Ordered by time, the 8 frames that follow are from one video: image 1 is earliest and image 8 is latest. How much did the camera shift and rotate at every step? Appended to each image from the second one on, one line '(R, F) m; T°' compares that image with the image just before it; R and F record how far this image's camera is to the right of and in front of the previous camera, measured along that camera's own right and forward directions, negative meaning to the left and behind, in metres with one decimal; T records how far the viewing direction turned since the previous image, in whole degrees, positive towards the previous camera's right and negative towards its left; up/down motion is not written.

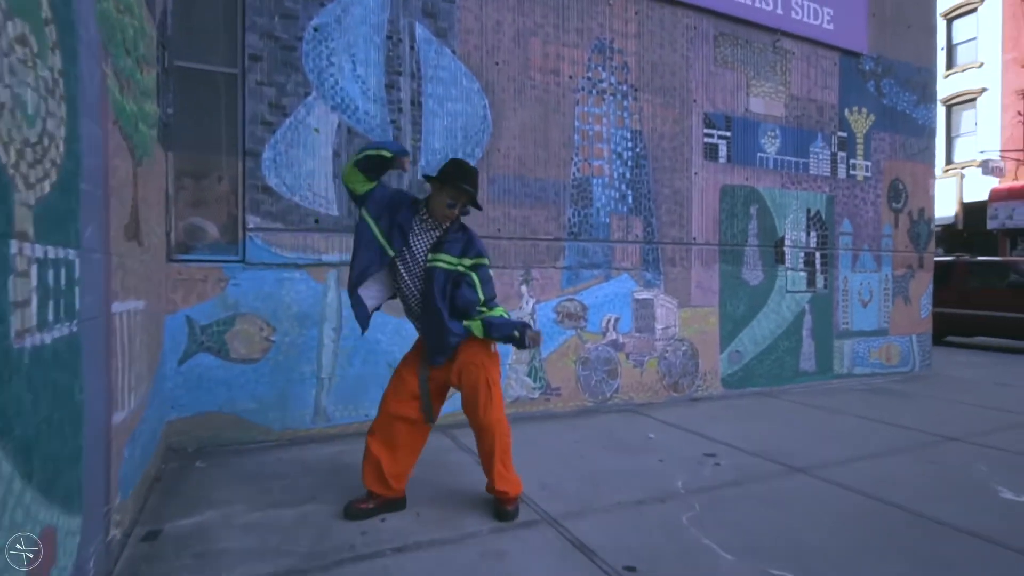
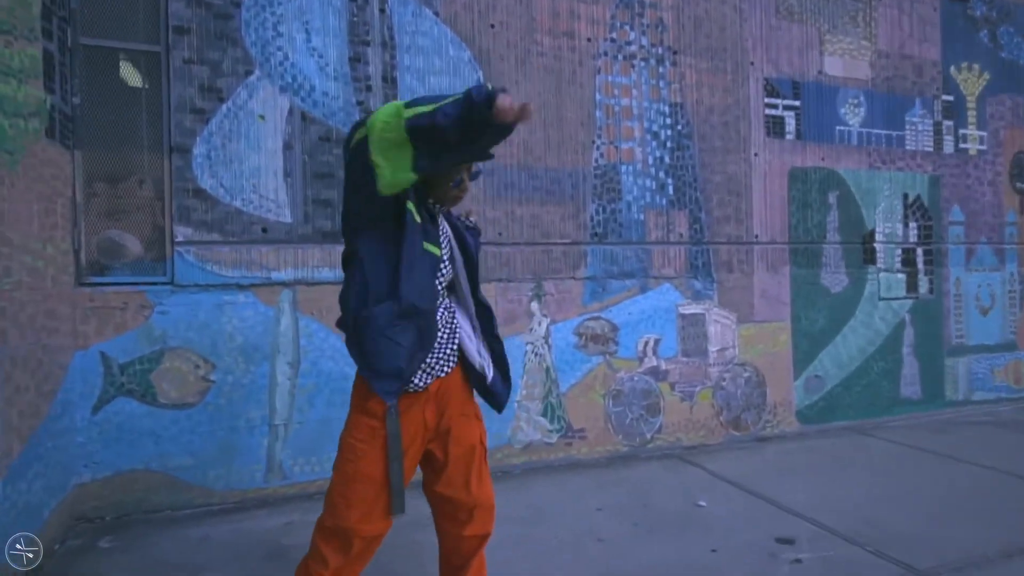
(+0.4, +1.0) m; -6°
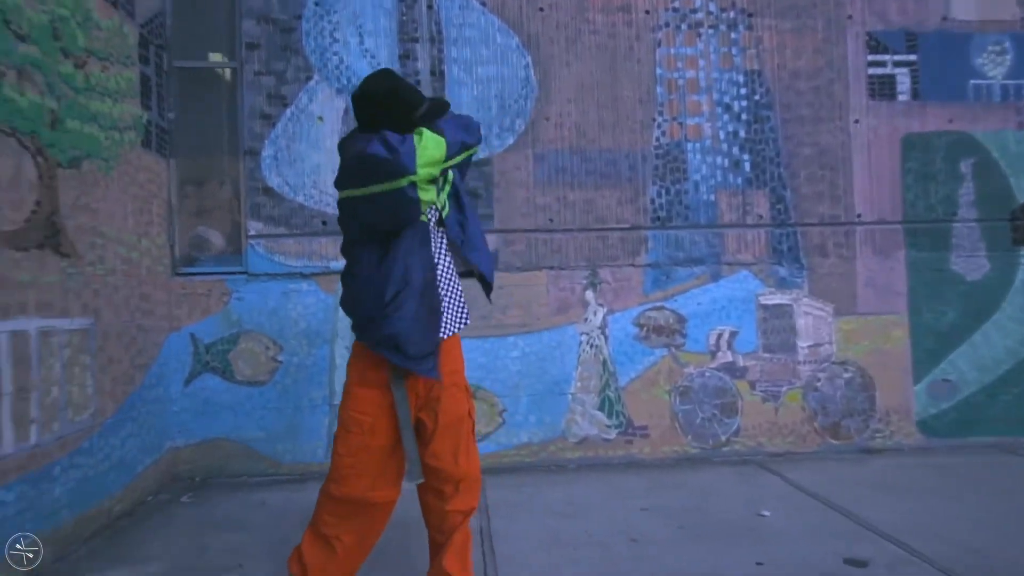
(+0.5, +0.1) m; -13°
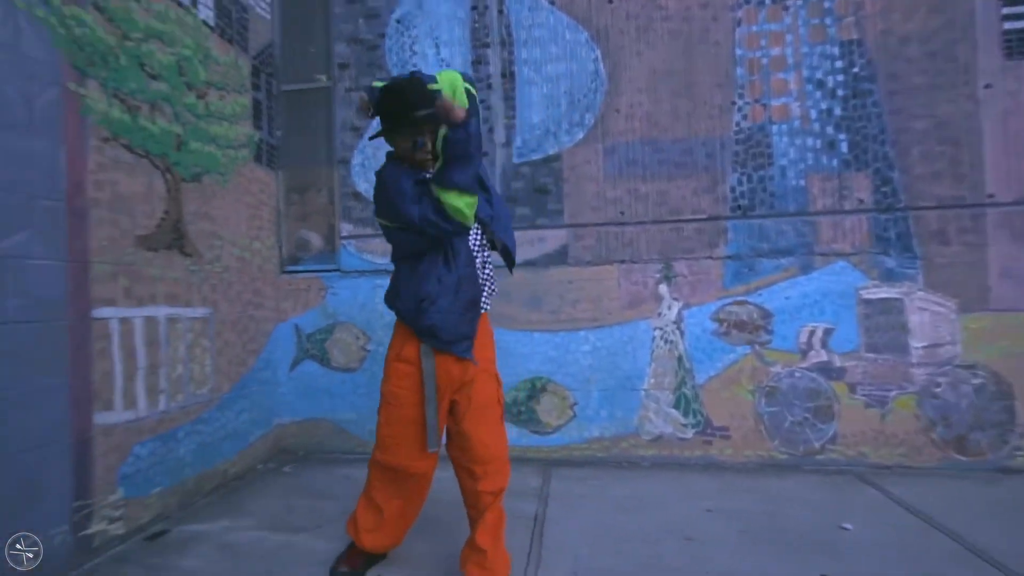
(+0.4, 0.0) m; -13°
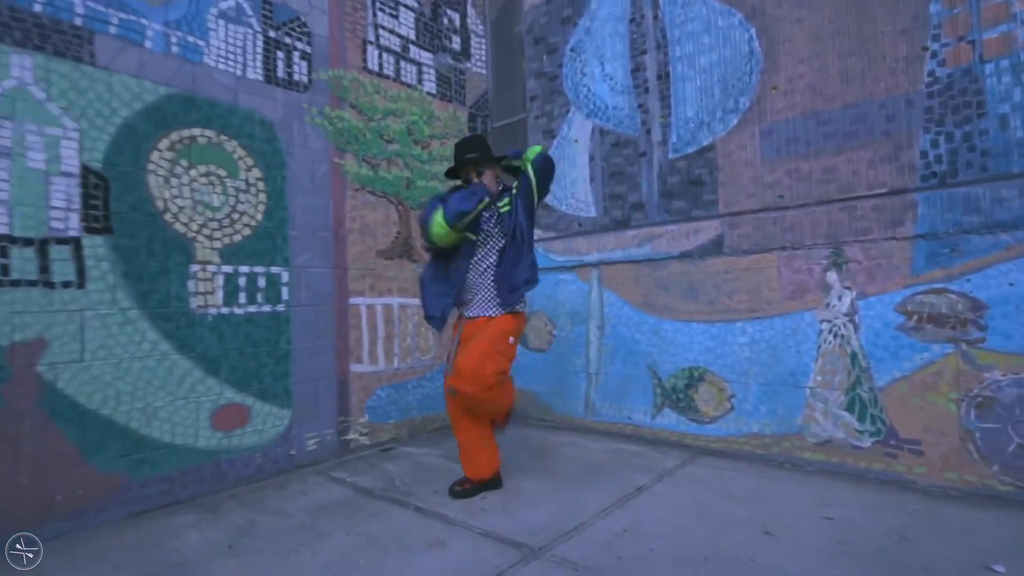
(+1.3, -0.1) m; -34°
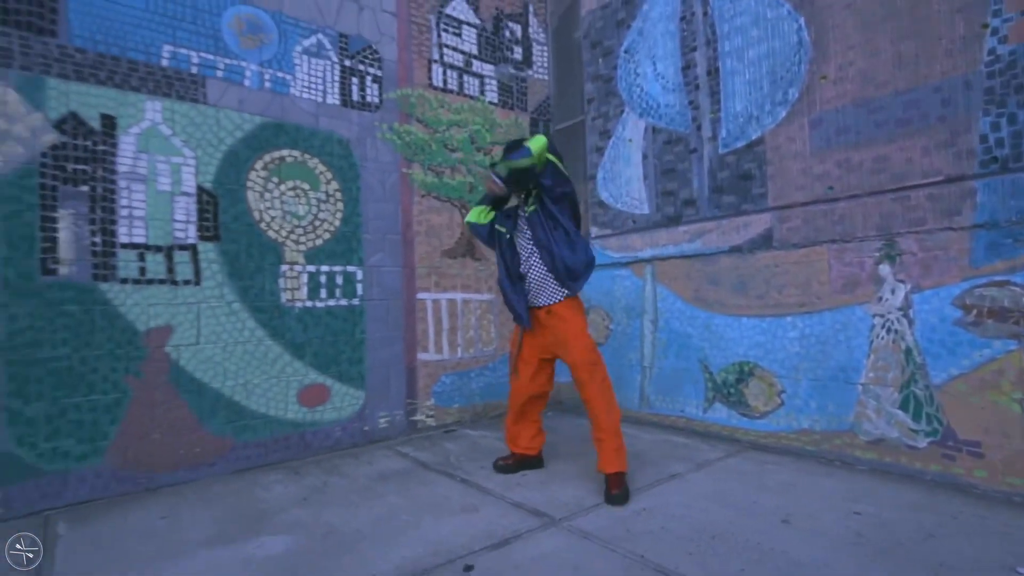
(+0.4, -0.2) m; -11°
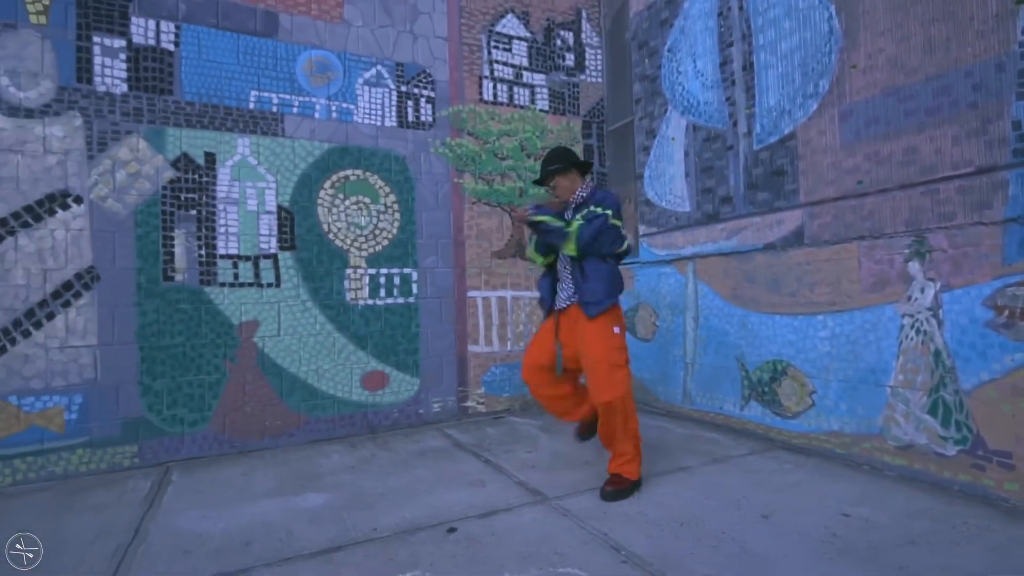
(+0.7, -0.3) m; -12°
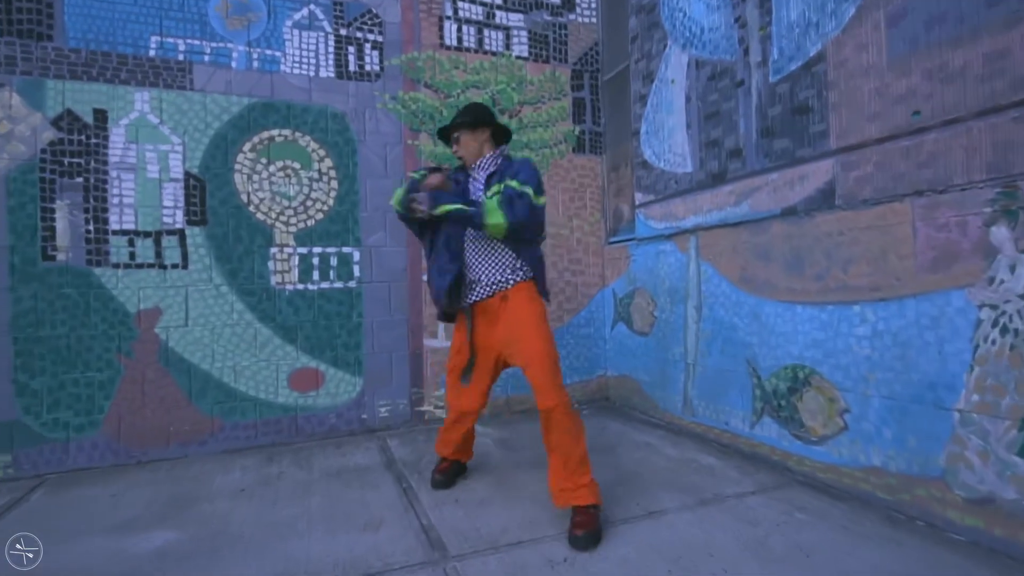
(+0.7, +0.9) m; -5°
